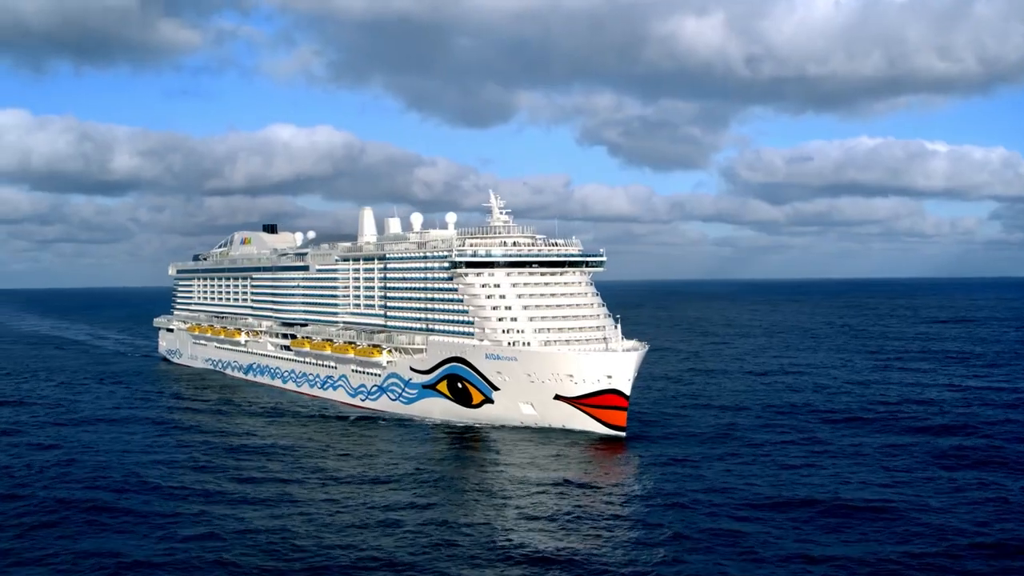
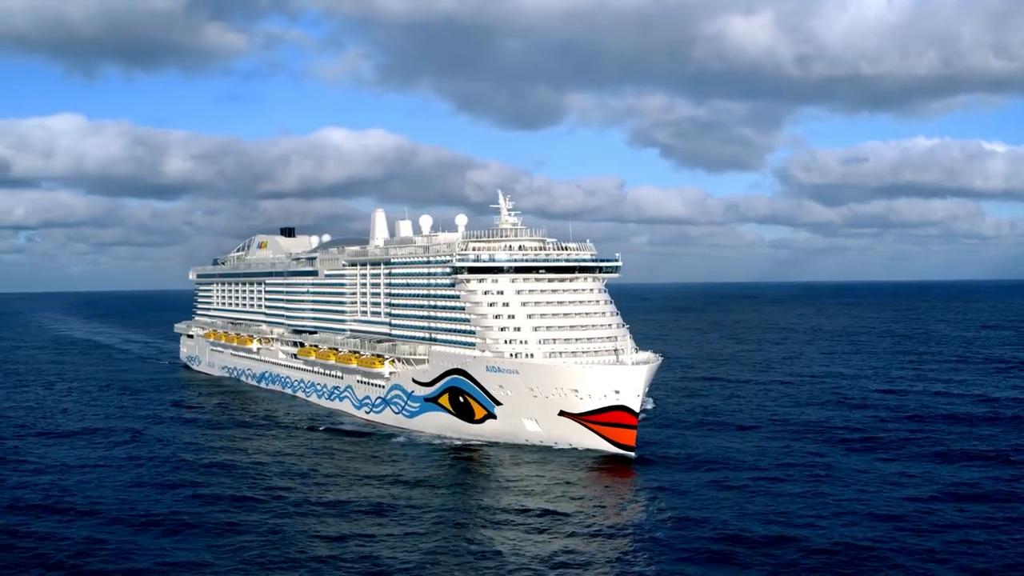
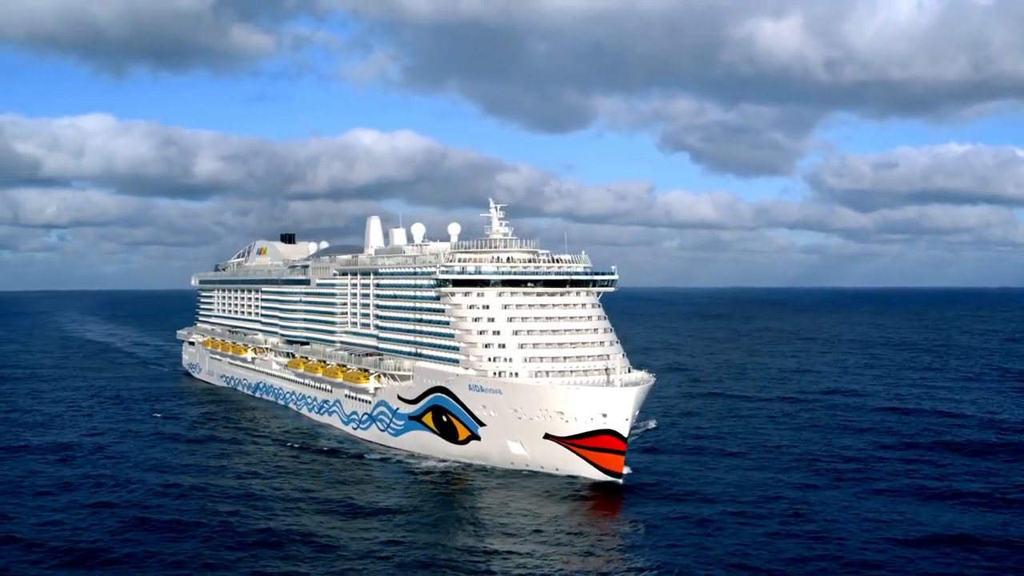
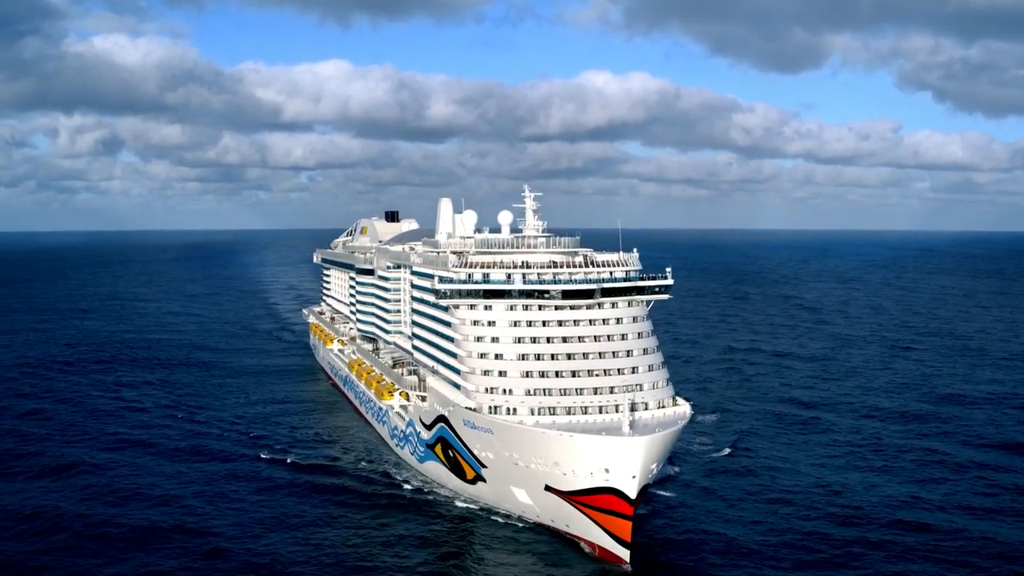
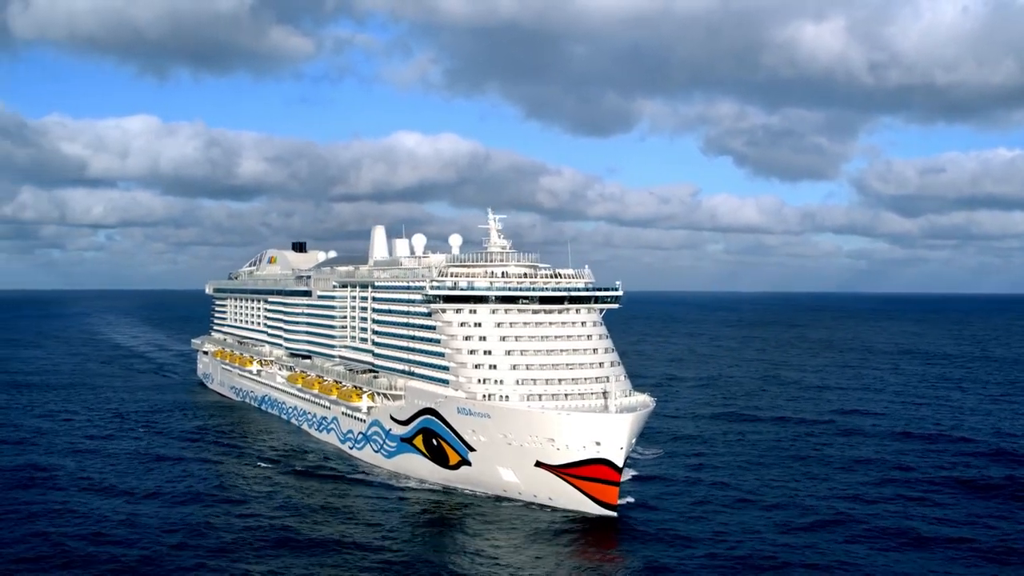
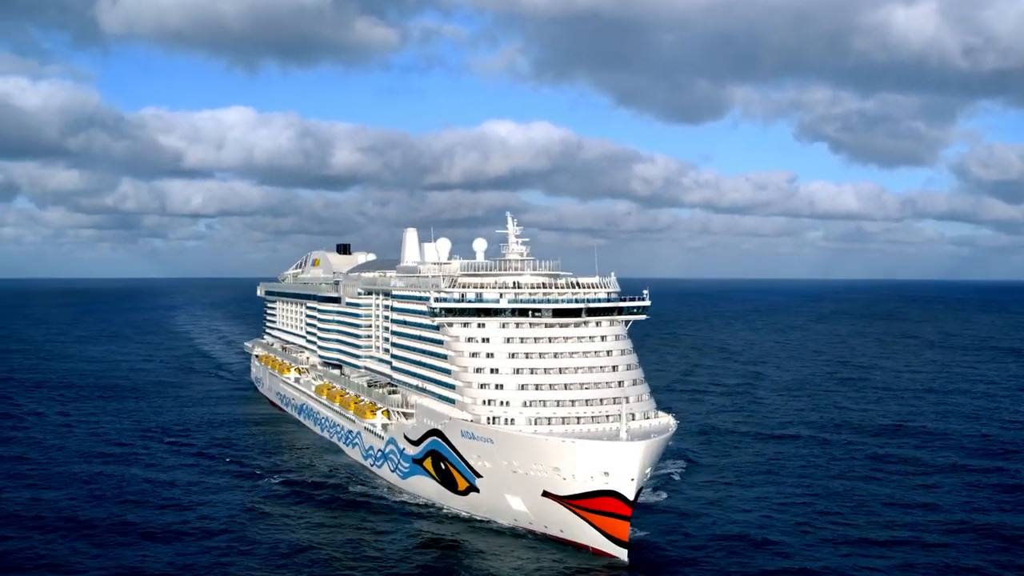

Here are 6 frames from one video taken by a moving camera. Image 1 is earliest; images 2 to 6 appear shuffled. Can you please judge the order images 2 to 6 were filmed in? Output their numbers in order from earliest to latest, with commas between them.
2, 3, 5, 6, 4
